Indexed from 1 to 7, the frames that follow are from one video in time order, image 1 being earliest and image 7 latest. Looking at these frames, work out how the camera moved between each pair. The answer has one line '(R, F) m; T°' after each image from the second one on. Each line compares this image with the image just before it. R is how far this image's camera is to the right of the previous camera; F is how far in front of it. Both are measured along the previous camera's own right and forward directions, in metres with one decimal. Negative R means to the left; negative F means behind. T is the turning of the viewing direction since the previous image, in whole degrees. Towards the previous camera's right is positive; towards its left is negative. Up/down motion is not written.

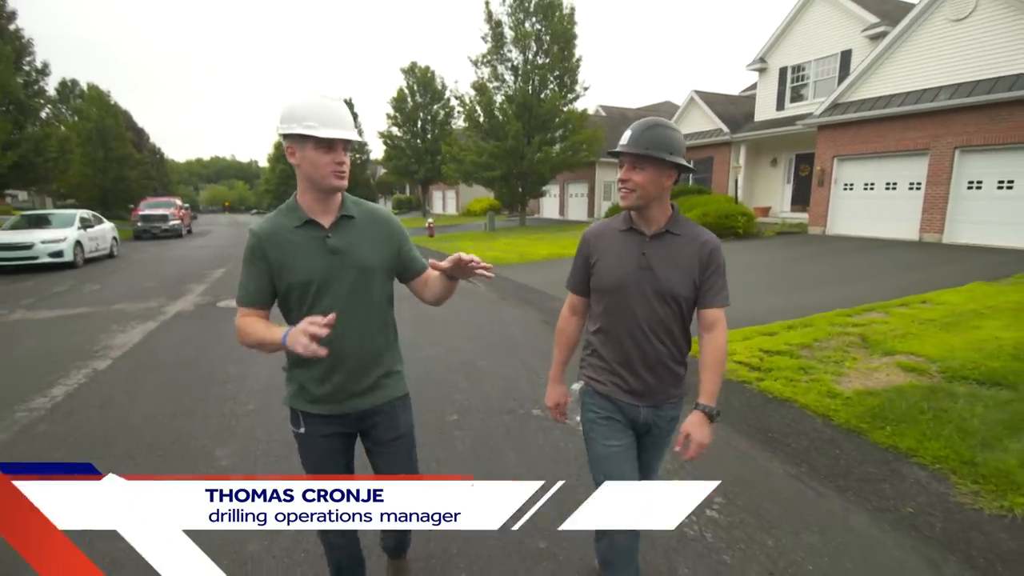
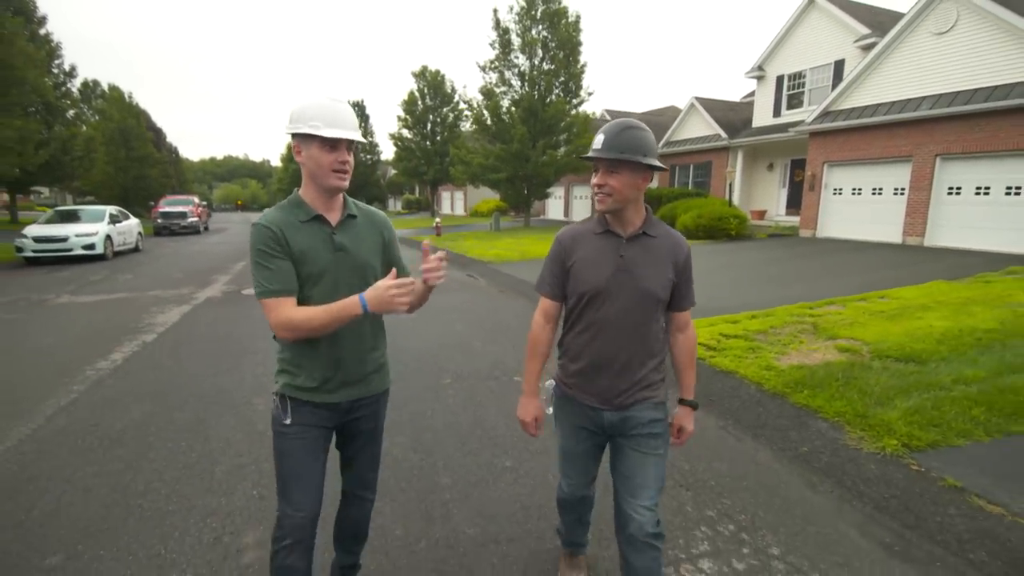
(+0.2, -0.8) m; -1°
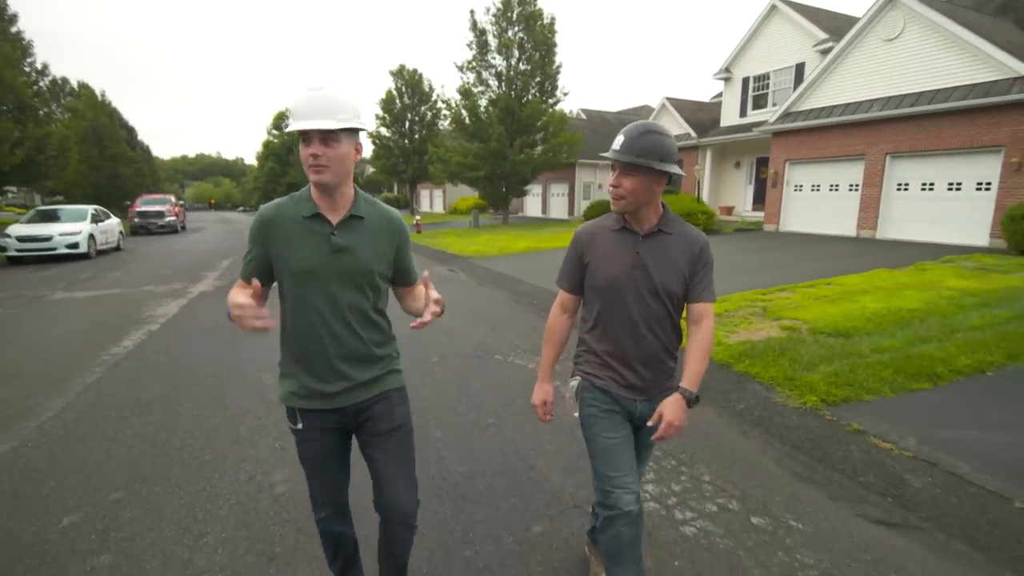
(0.0, -0.6) m; +2°
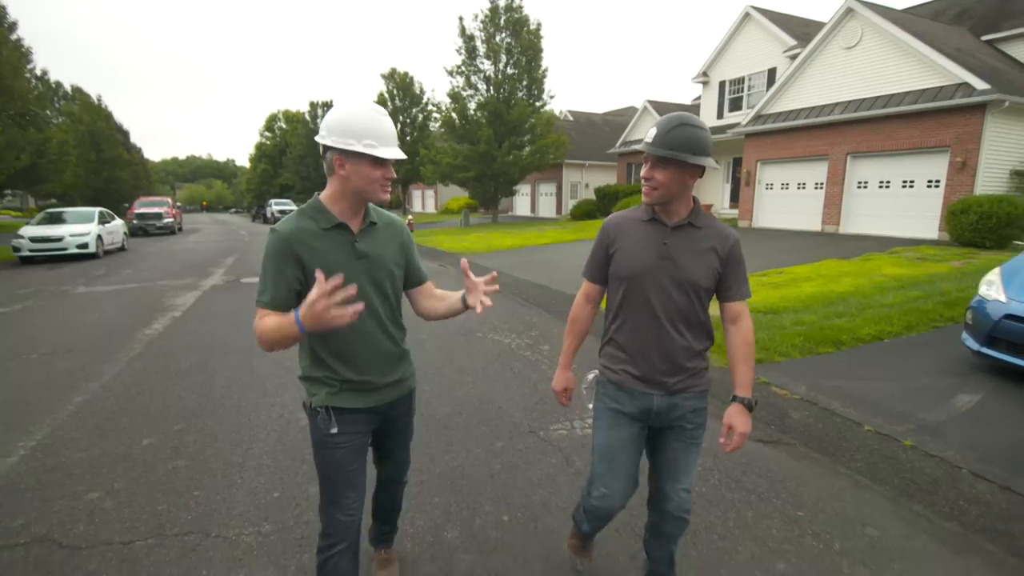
(+0.2, -1.0) m; +1°
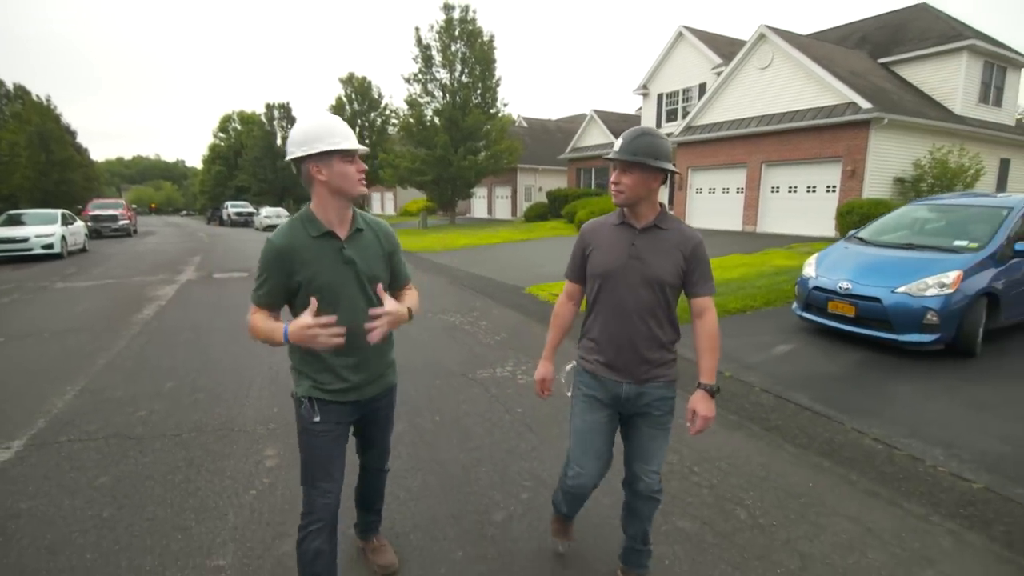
(+0.3, -1.5) m; +4°
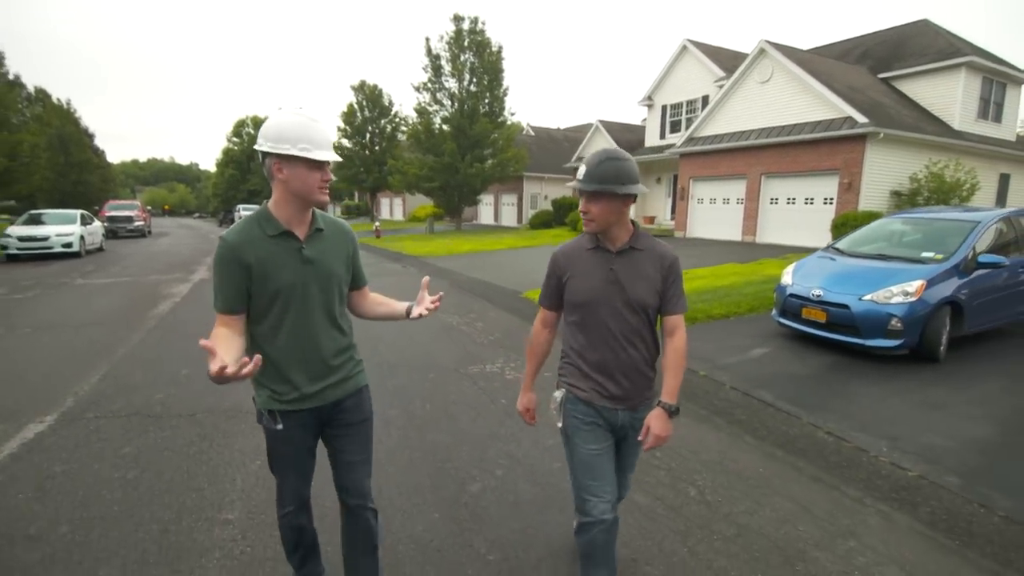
(+0.2, -0.4) m; -1°
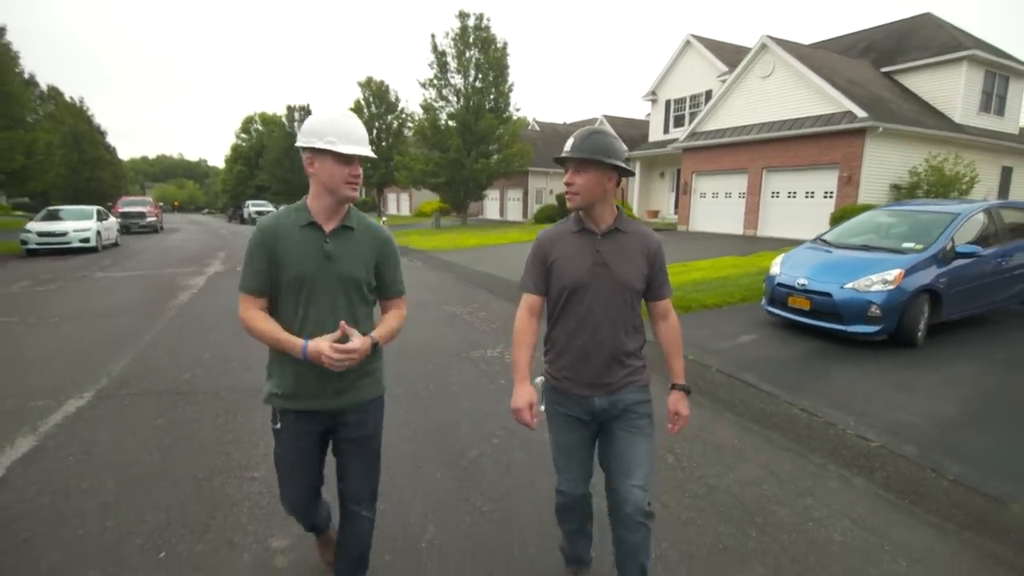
(+0.1, -0.4) m; -1°
